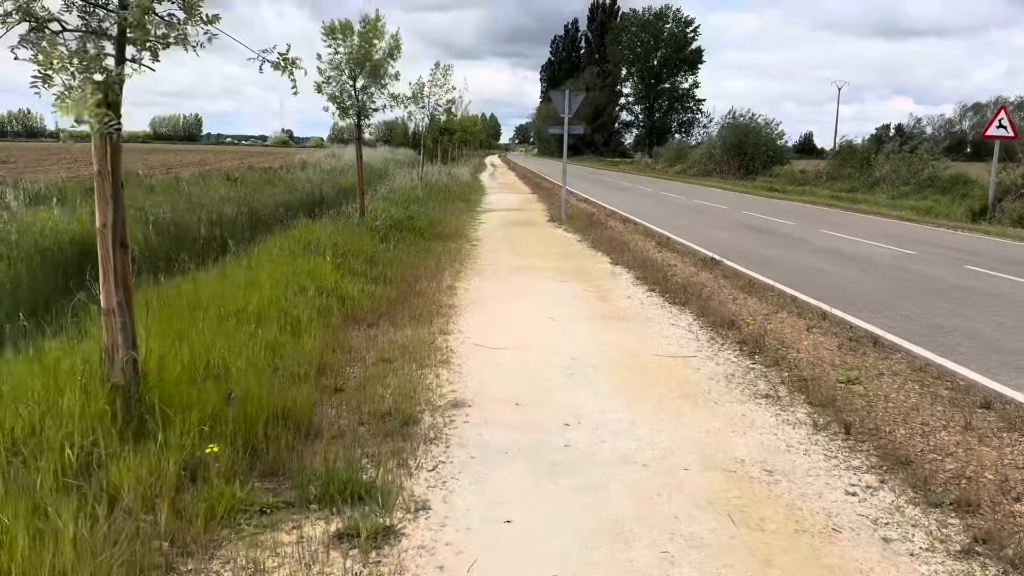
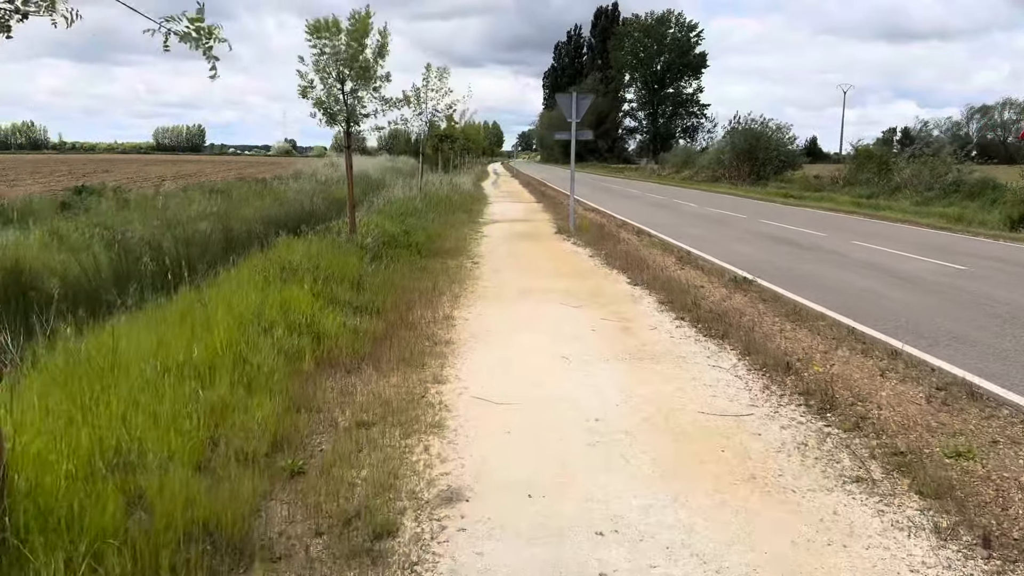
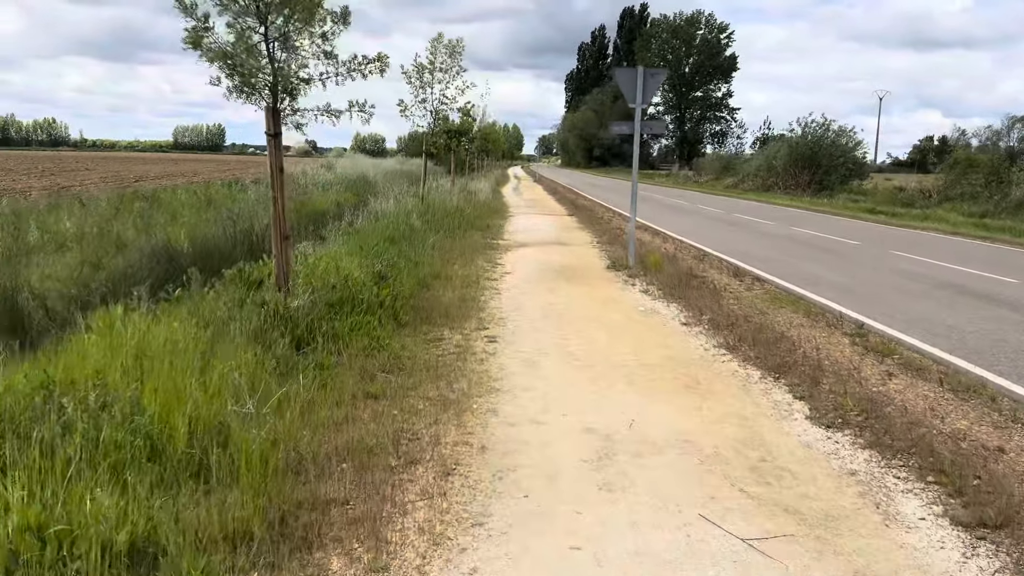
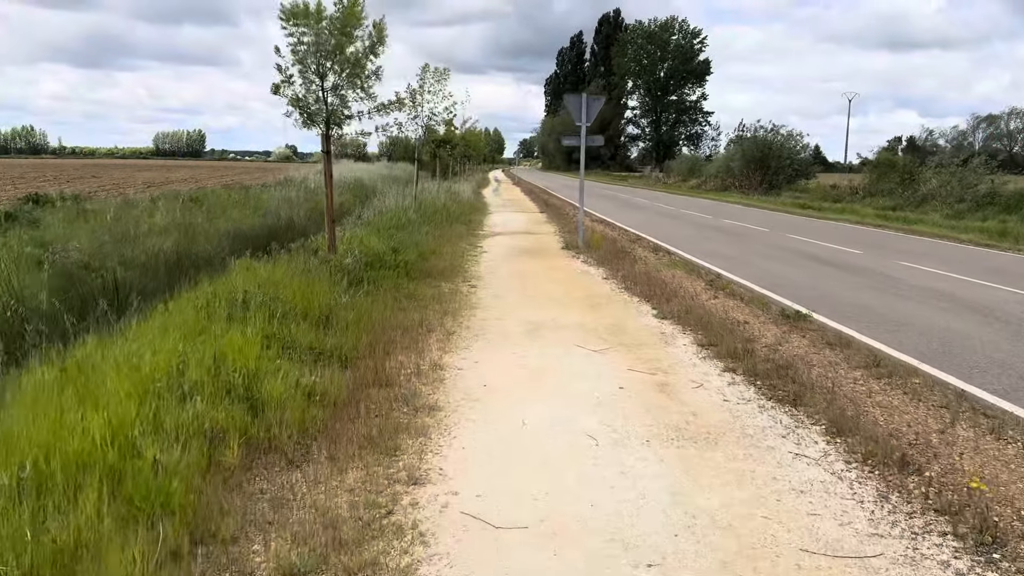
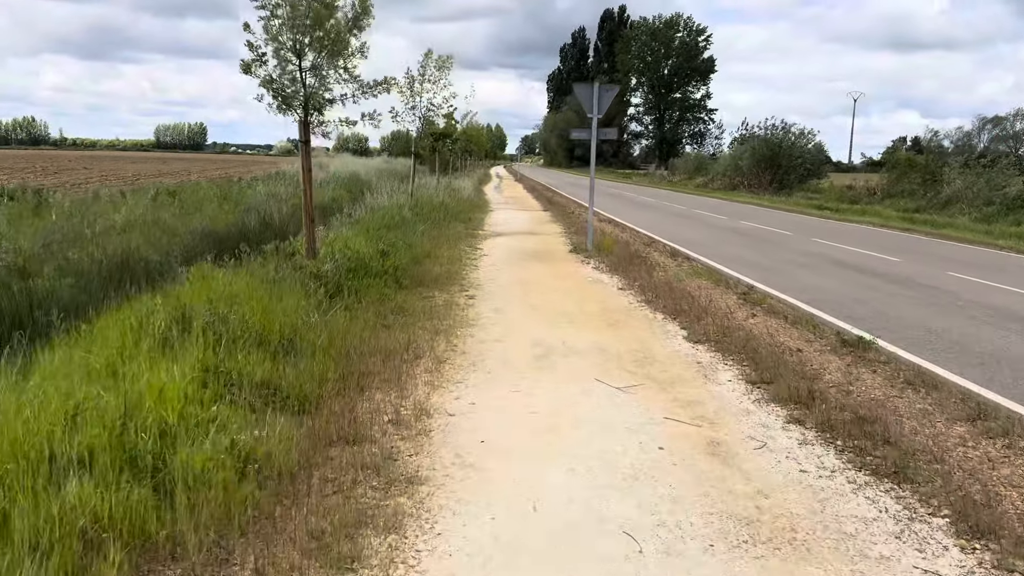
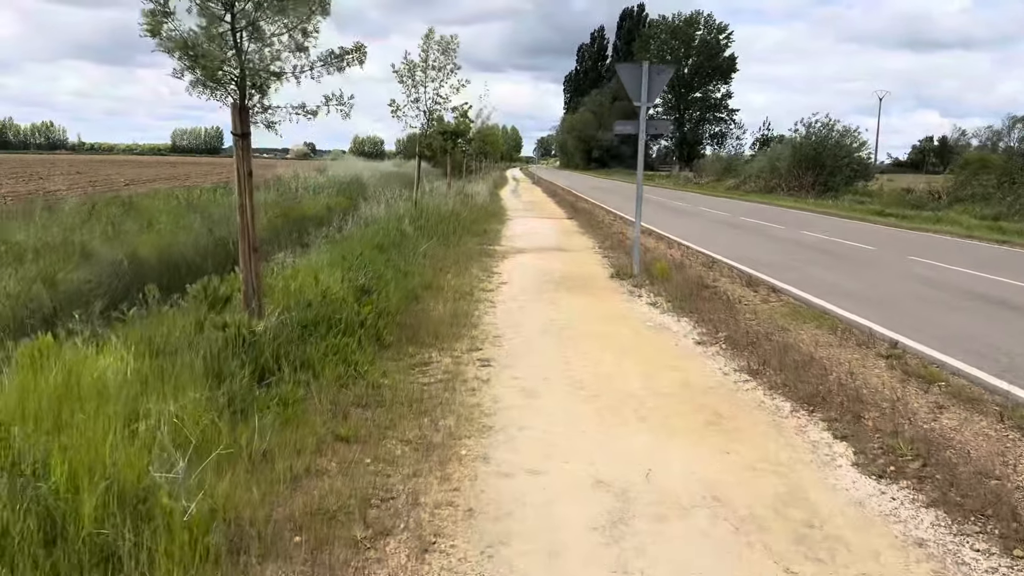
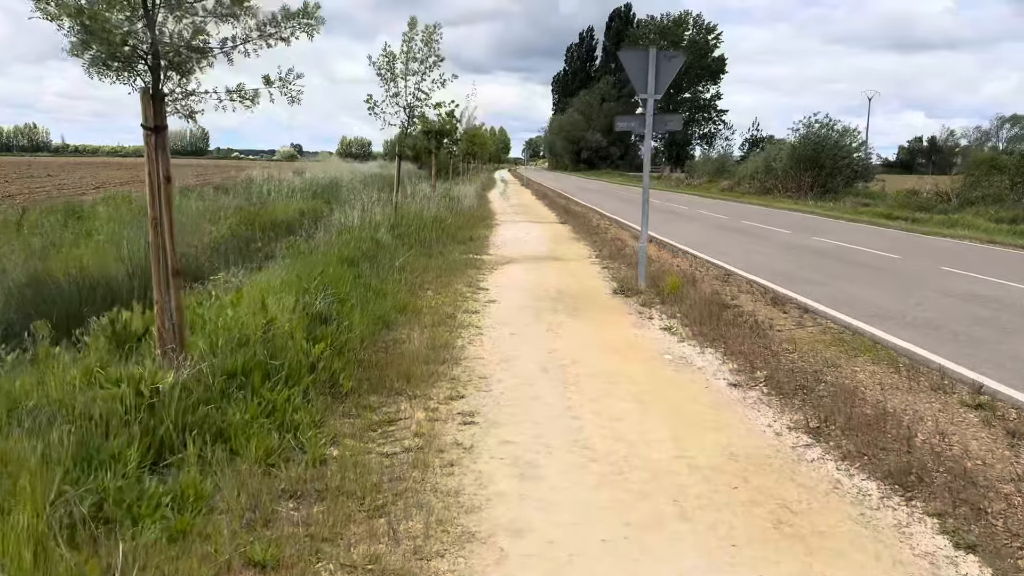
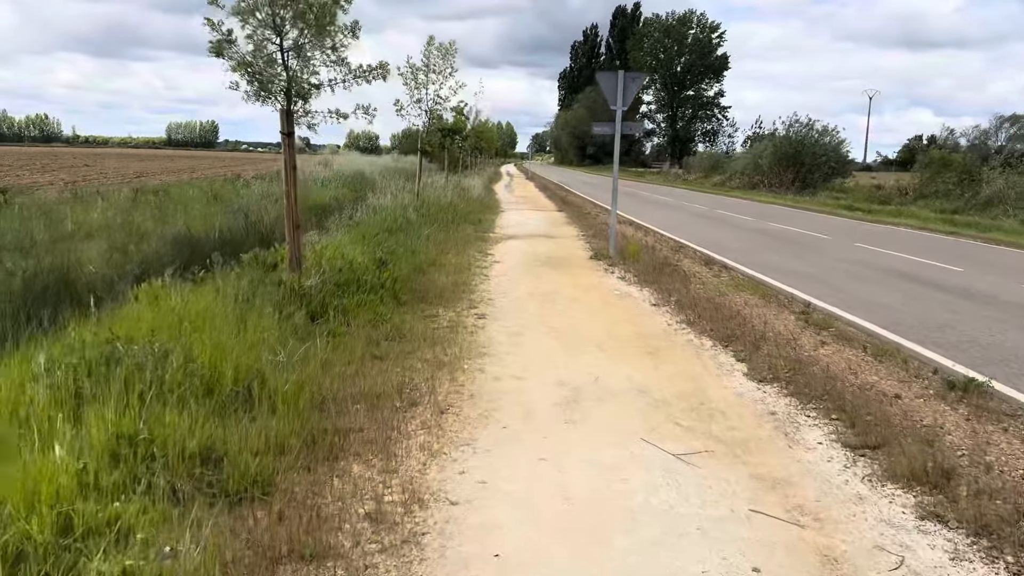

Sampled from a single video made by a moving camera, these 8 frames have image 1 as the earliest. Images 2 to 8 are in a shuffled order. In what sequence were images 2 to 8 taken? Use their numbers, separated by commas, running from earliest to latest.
2, 4, 5, 8, 3, 6, 7
